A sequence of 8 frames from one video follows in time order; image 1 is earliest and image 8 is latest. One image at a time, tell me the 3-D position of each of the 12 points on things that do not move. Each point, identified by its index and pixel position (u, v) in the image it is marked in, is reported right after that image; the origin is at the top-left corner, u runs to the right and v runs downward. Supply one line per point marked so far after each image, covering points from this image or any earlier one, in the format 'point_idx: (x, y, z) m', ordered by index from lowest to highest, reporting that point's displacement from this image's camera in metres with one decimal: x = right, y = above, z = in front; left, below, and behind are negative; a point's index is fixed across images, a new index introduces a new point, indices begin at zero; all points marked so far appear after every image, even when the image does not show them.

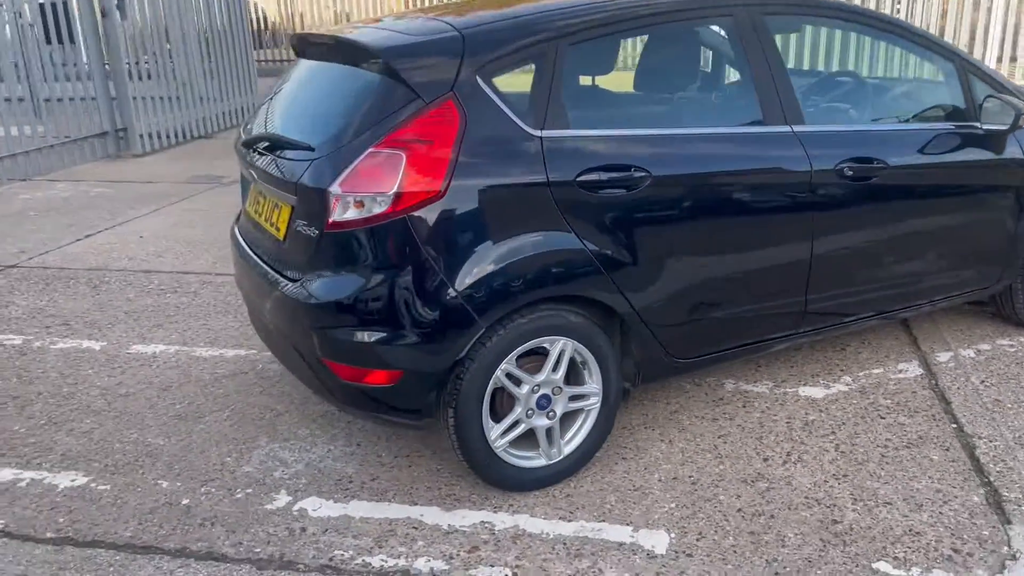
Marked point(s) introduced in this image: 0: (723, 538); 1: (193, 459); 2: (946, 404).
0: (+0.7, -0.8, +2.8) m
1: (-1.2, -0.7, +3.5) m
2: (+1.8, -0.5, +3.7) m
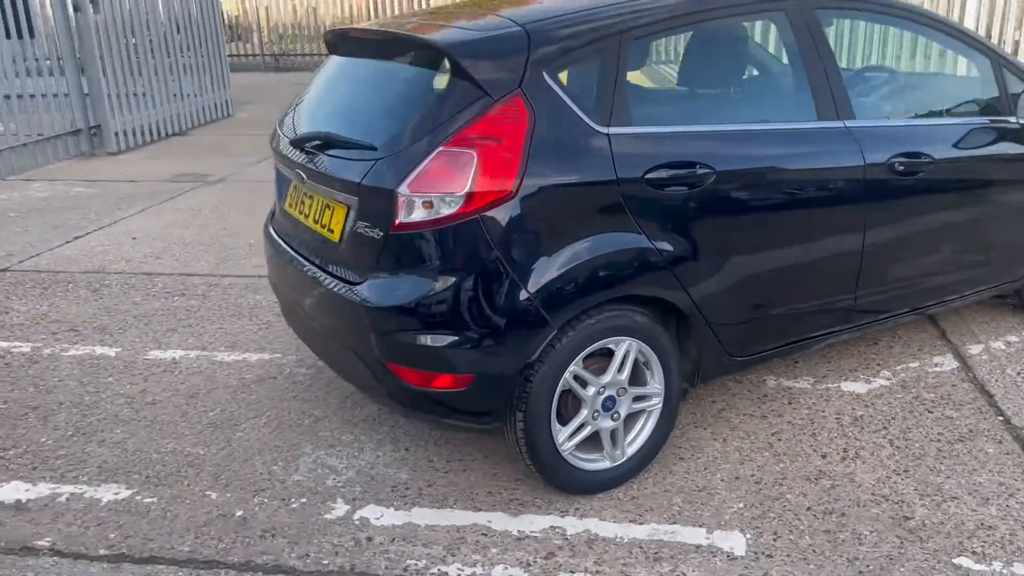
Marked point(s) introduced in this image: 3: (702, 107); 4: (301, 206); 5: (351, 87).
0: (+0.9, -0.8, +2.8) m
1: (-1.0, -0.7, +3.4) m
2: (+2.0, -0.4, +3.7) m
3: (+0.7, +0.6, +3.2) m
4: (-0.8, +0.3, +3.4) m
5: (-0.6, +0.7, +3.4) m
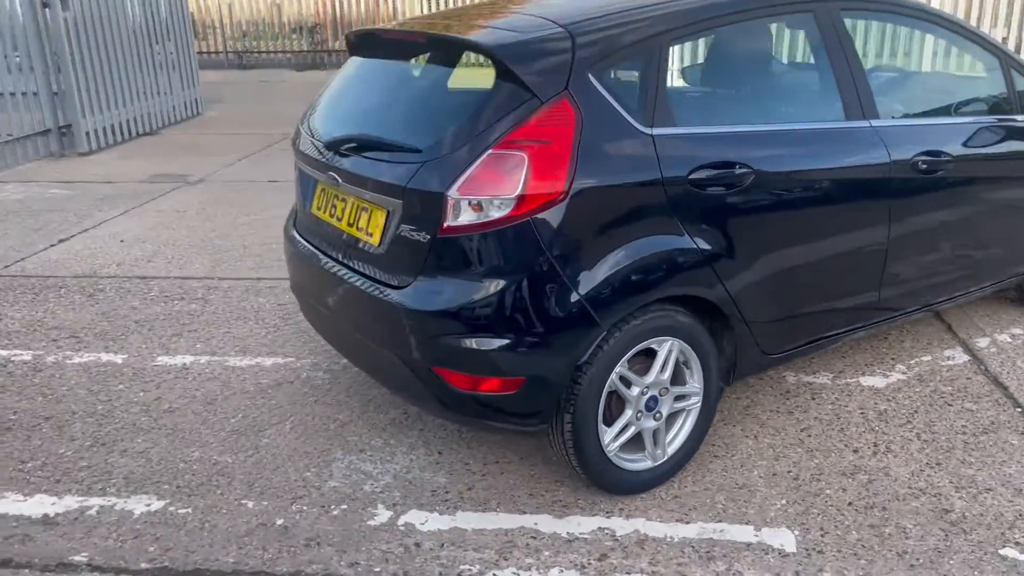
0: (+1.1, -0.8, +2.9) m
1: (-0.9, -0.7, +3.3) m
2: (+2.1, -0.4, +3.8) m
3: (+0.8, +0.6, +3.2) m
4: (-0.7, +0.3, +3.3) m
5: (-0.5, +0.7, +3.3) m
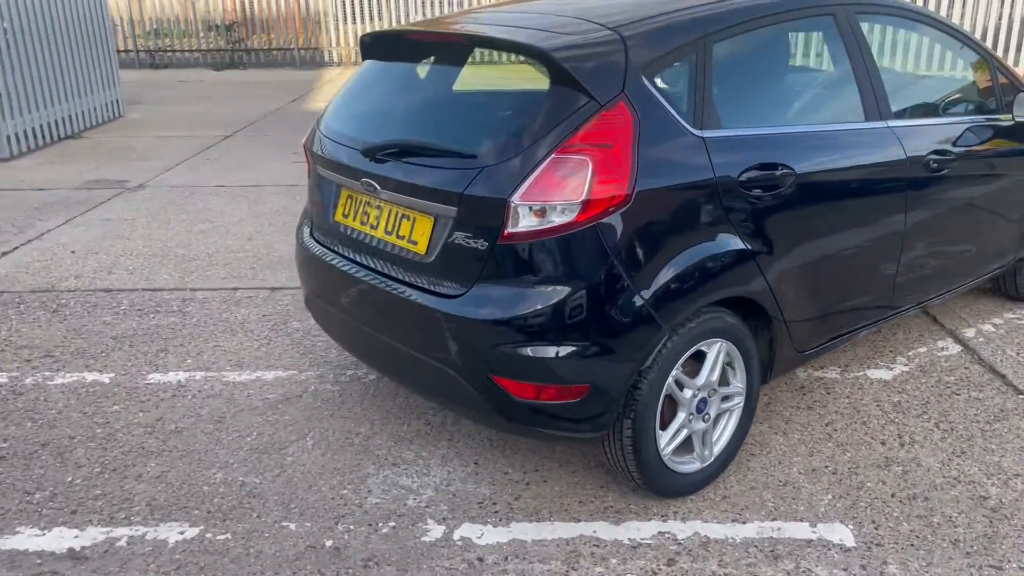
0: (+1.3, -0.8, +2.9) m
1: (-0.7, -0.7, +3.2) m
2: (+2.2, -0.4, +4.0) m
3: (+0.9, +0.6, +3.2) m
4: (-0.5, +0.3, +3.2) m
5: (-0.3, +0.7, +3.2) m
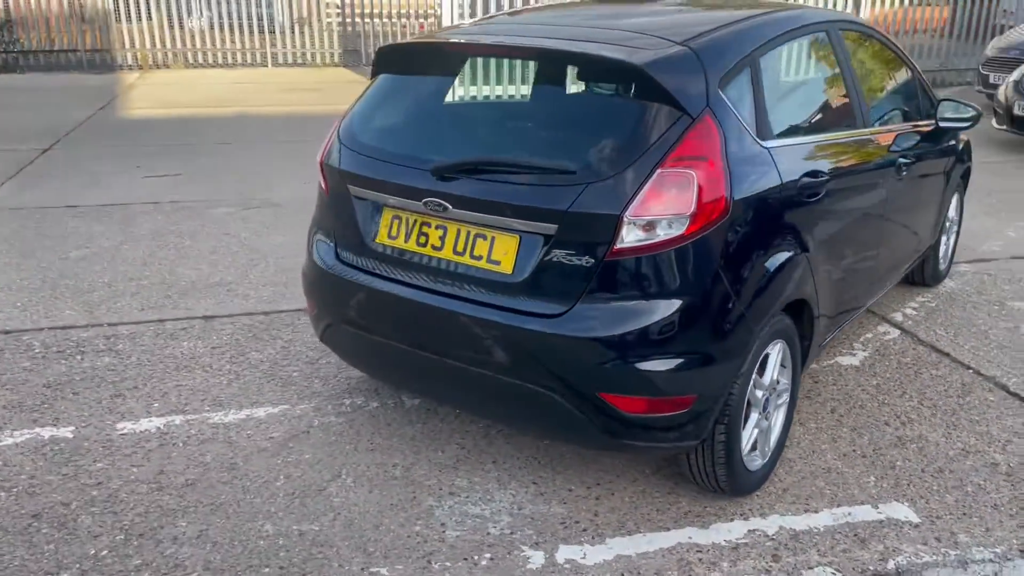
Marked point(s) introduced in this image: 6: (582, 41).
0: (+1.5, -0.7, +3.2) m
1: (-0.4, -0.8, +3.0) m
2: (+2.1, -0.3, +4.5) m
3: (+1.1, +0.6, +3.4) m
4: (-0.3, +0.2, +3.1) m
5: (-0.2, +0.6, +3.1) m
6: (+0.3, +0.9, +3.1) m
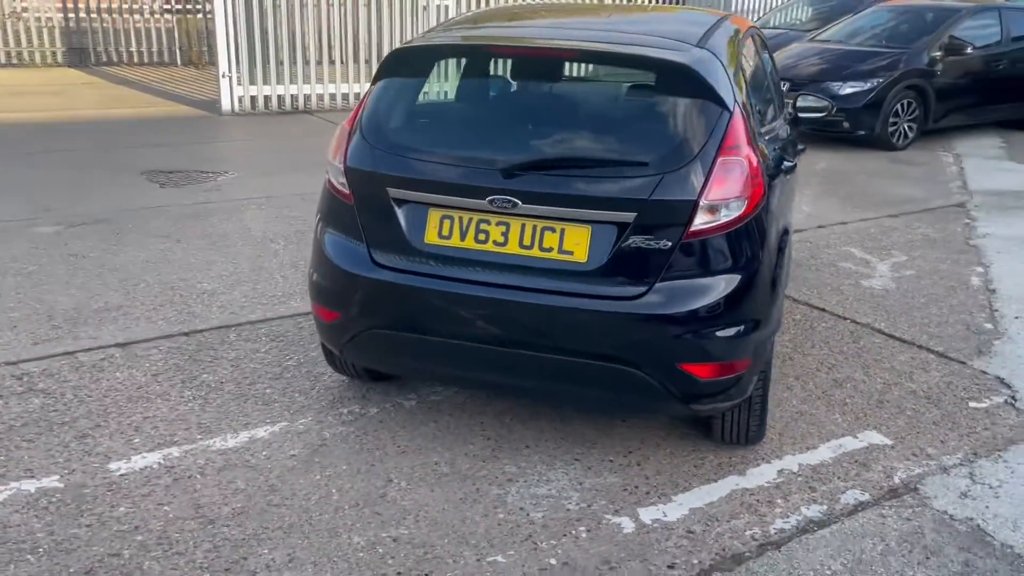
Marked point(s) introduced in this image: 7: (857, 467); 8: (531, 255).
0: (+1.7, -0.6, +3.9) m
1: (-0.1, -0.8, +3.1) m
2: (+1.8, -0.1, +5.3) m
3: (+1.0, +0.8, +3.9) m
4: (-0.1, +0.2, +3.2) m
5: (0.0, +0.6, +3.2) m
6: (+0.4, +0.9, +3.4) m
7: (+1.3, -0.7, +3.5) m
8: (+0.1, +0.1, +3.1) m
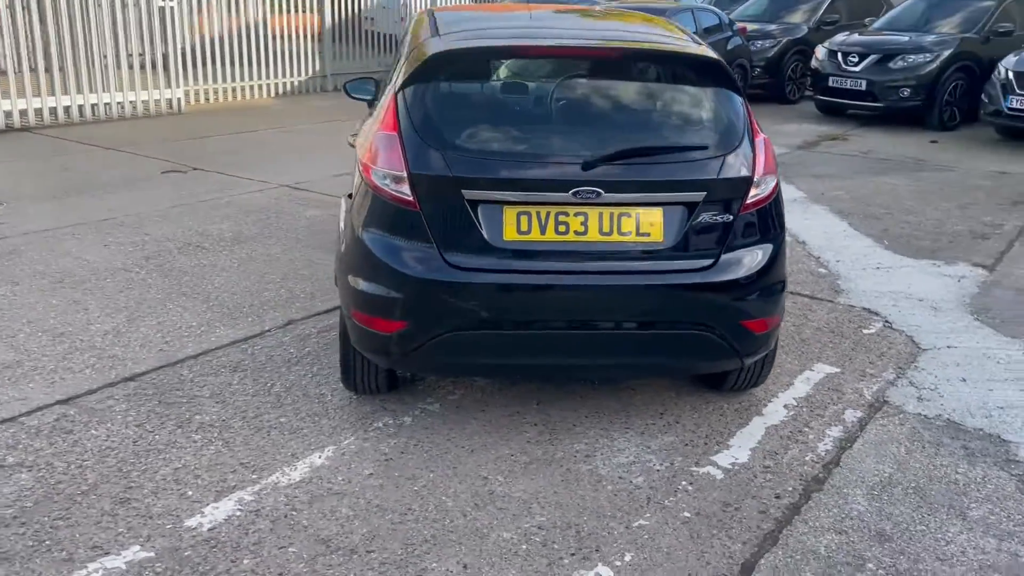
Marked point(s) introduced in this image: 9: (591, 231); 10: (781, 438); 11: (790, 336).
0: (+1.6, -0.3, +4.7) m
1: (+0.3, -0.8, +3.2) m
2: (+1.2, +0.1, +6.0) m
3: (+0.9, +0.9, +4.4) m
4: (+0.1, +0.2, +3.3) m
5: (+0.2, +0.7, +3.4) m
6: (+0.4, +1.0, +3.6) m
7: (+1.5, -0.5, +4.2) m
8: (+0.4, +0.2, +3.3) m
9: (+0.3, +0.2, +3.3) m
10: (+1.1, -0.6, +3.7) m
11: (+1.5, -0.3, +4.9) m
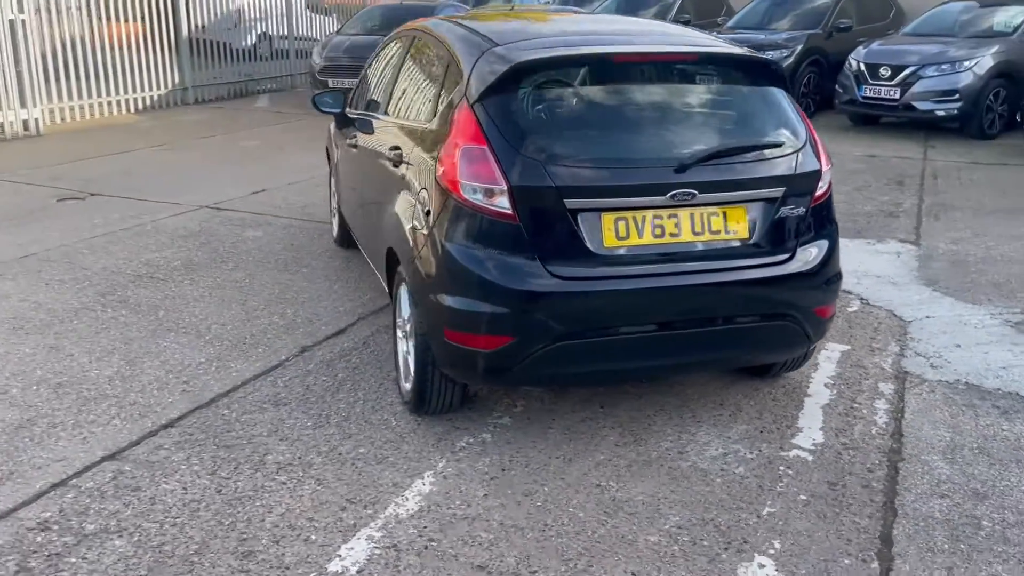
0: (+1.7, -0.3, +5.0) m
1: (+0.8, -0.8, +3.3) m
2: (+1.1, +0.1, +6.2) m
3: (+1.0, +1.0, +4.6) m
4: (+0.5, +0.2, +3.3) m
5: (+0.5, +0.7, +3.4) m
6: (+0.7, +1.0, +3.7) m
7: (+1.7, -0.4, +4.5) m
8: (+0.7, +0.2, +3.4) m
9: (+0.6, +0.2, +3.4) m
10: (+1.4, -0.6, +4.0) m
11: (+1.6, -0.2, +5.2) m
